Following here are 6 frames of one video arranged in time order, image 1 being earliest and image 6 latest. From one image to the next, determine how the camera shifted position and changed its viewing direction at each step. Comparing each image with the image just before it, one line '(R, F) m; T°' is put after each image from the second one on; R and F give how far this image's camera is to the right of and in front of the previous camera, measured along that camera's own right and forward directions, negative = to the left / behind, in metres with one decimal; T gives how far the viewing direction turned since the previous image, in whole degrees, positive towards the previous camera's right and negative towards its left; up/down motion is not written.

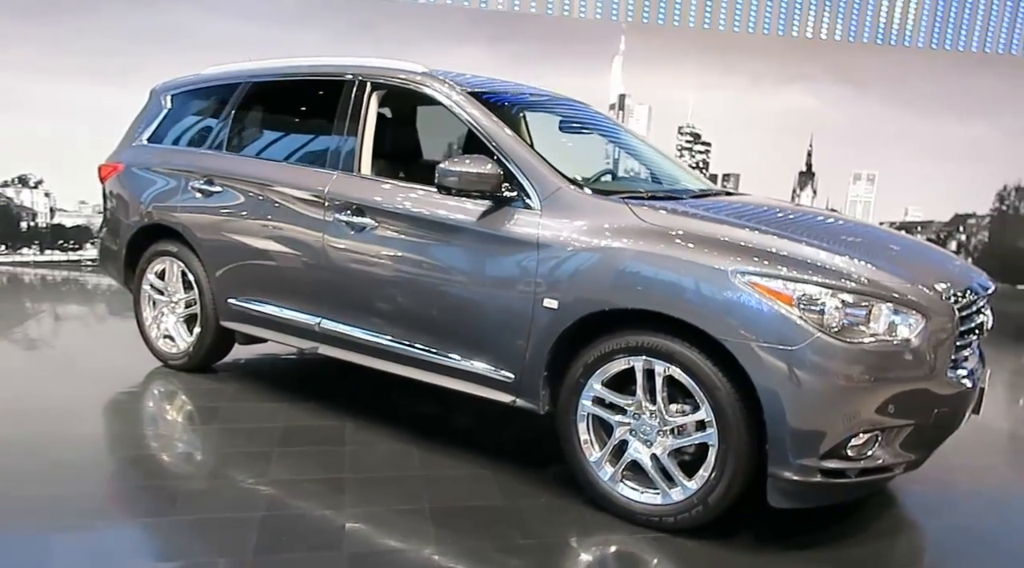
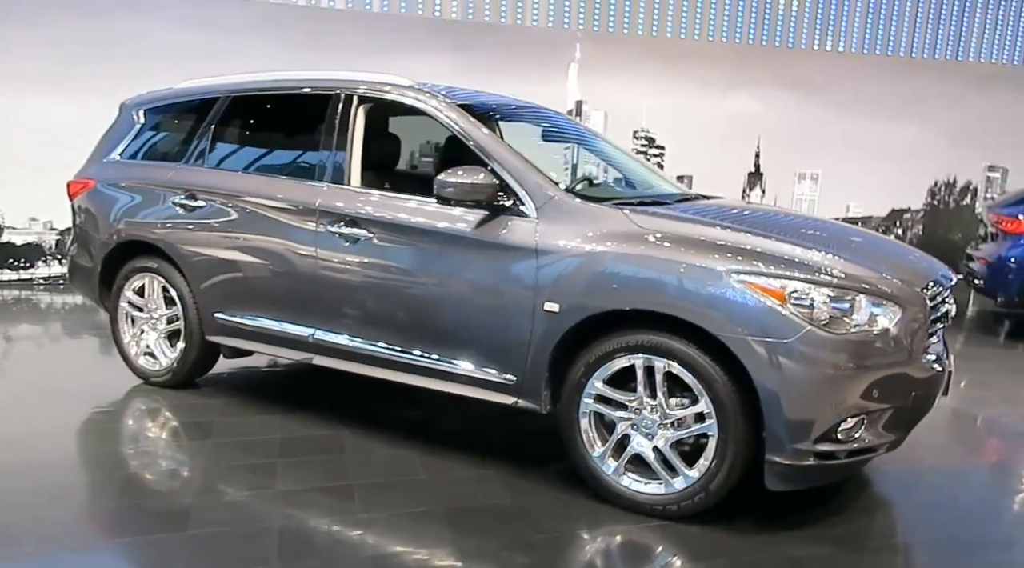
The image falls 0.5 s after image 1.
(-0.2, -0.1) m; +4°
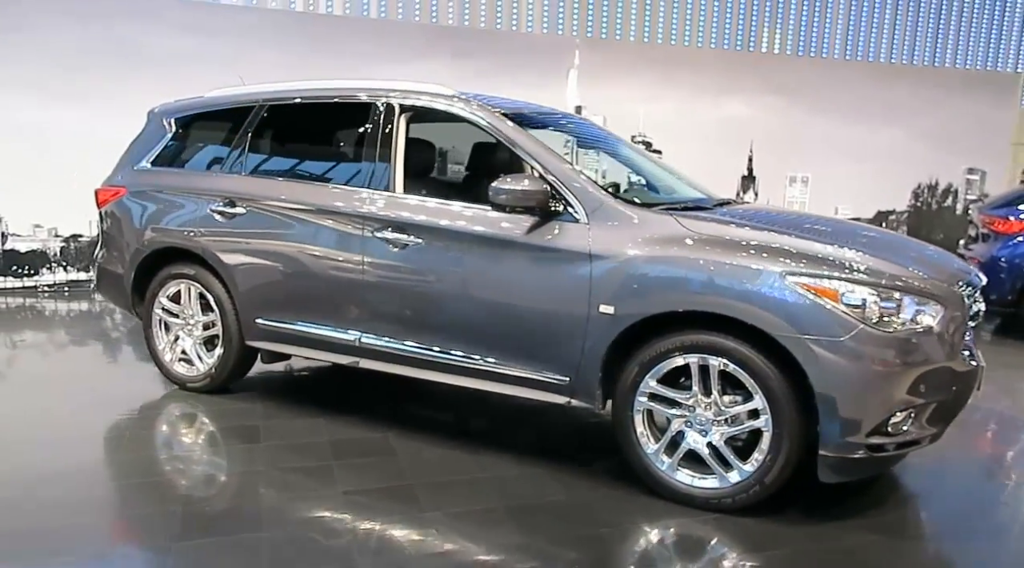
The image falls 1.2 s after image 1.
(-0.3, -0.1) m; +2°
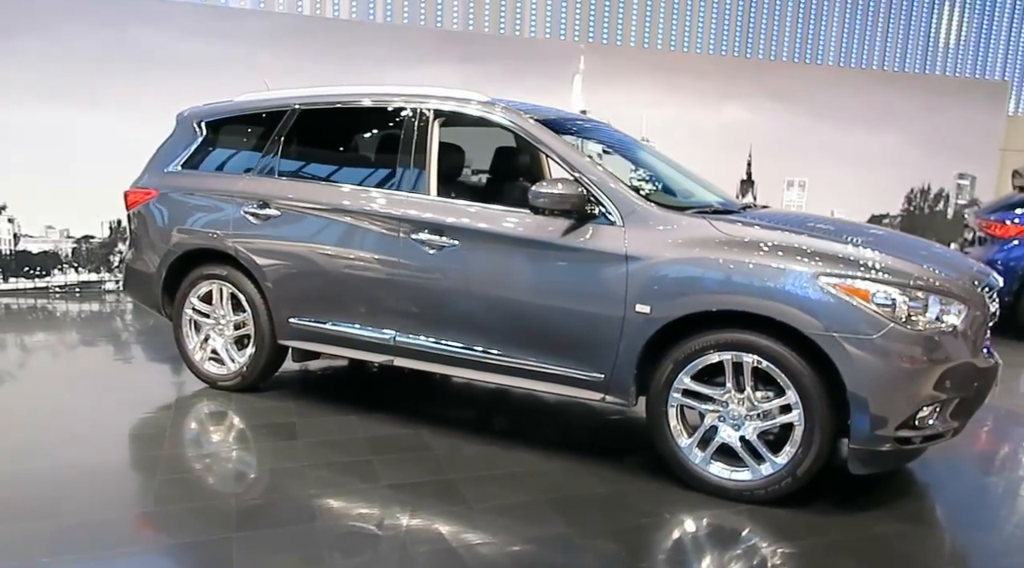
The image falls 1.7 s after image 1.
(-0.2, -0.1) m; +1°
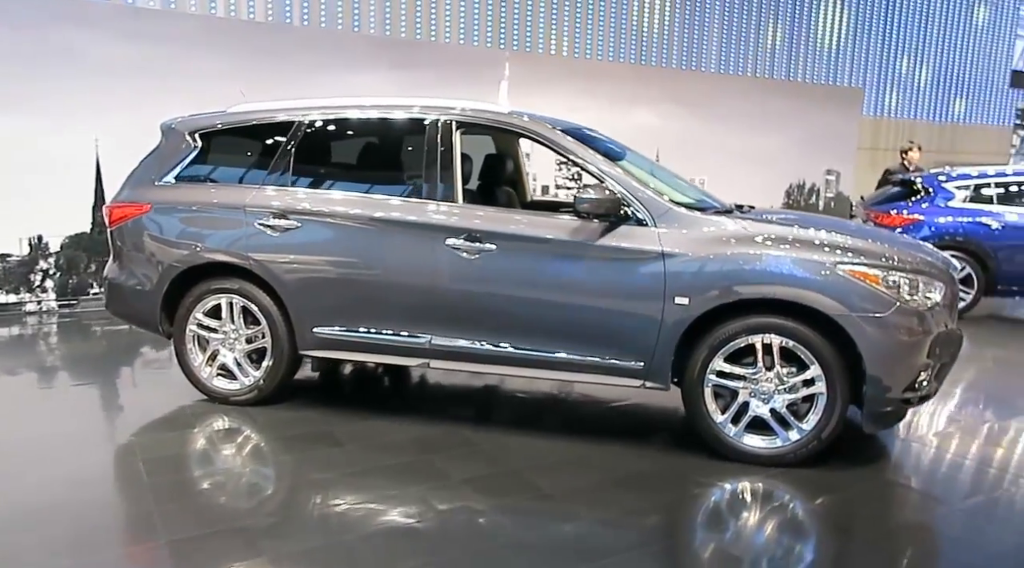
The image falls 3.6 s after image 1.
(-0.8, -0.1) m; +11°
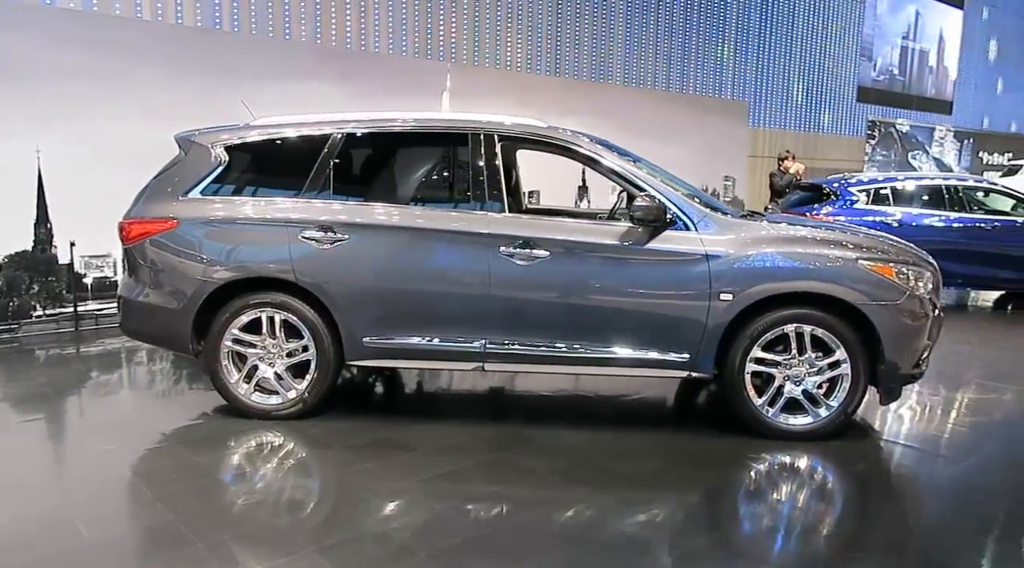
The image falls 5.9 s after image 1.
(-0.9, -0.1) m; +10°
